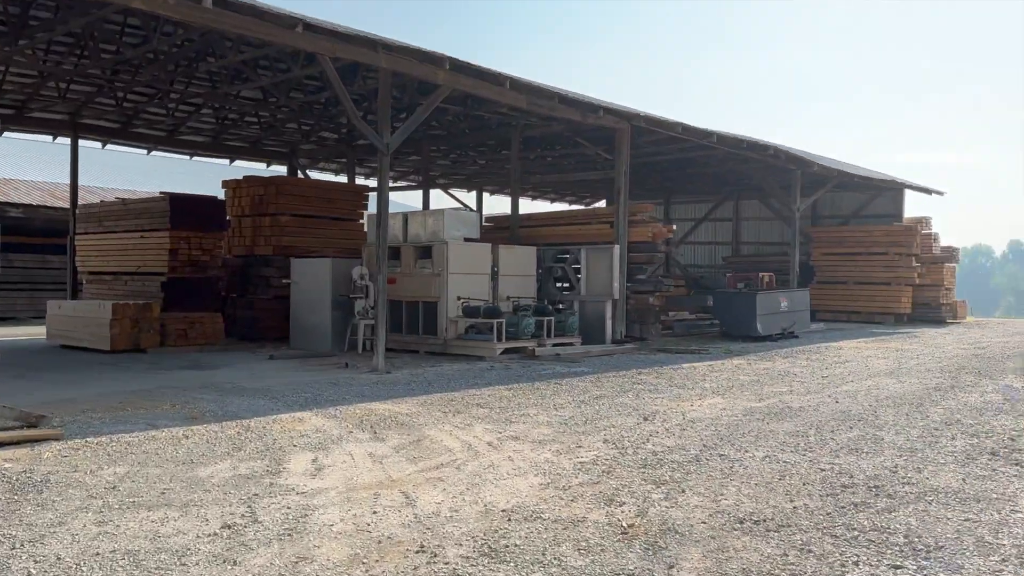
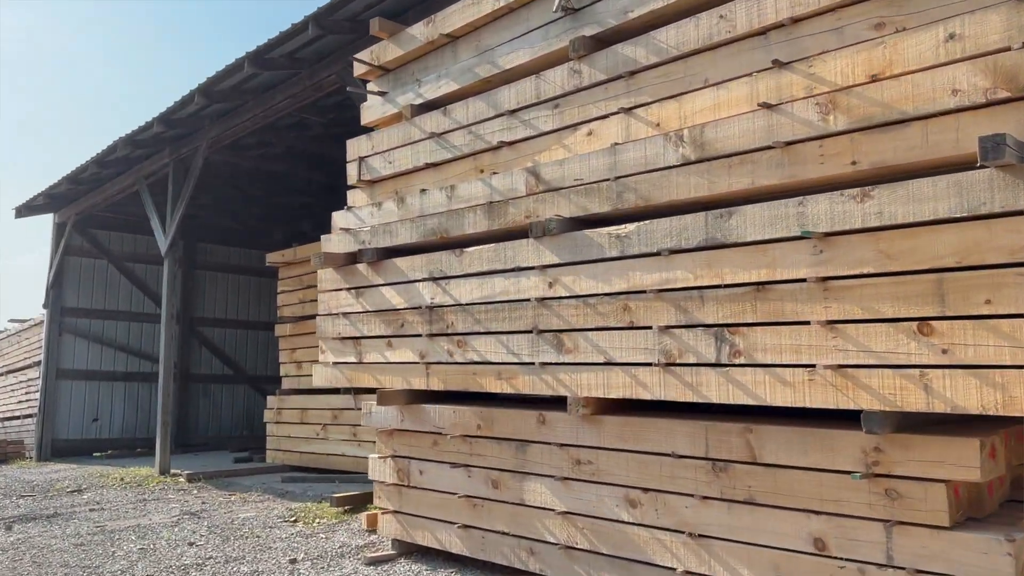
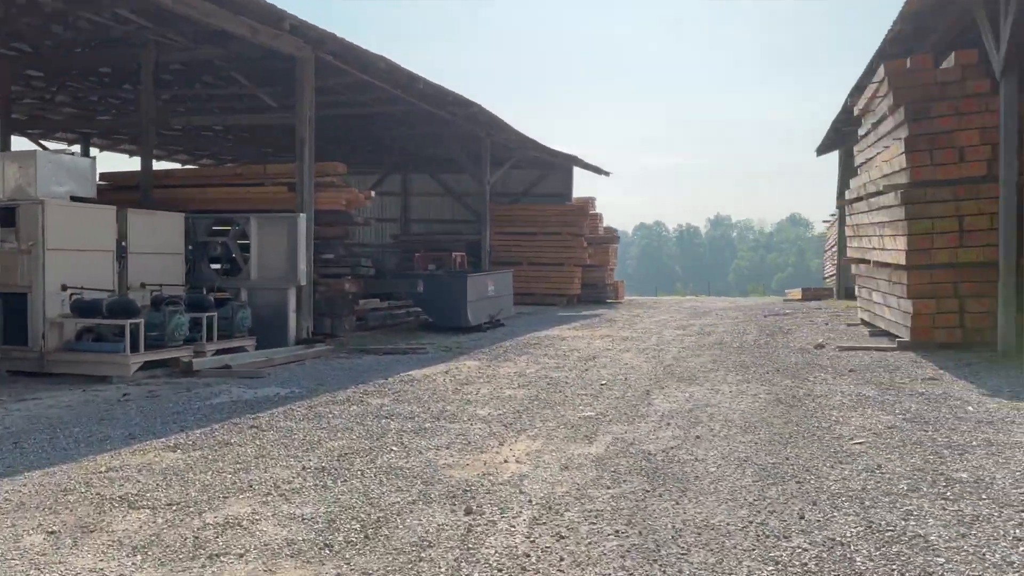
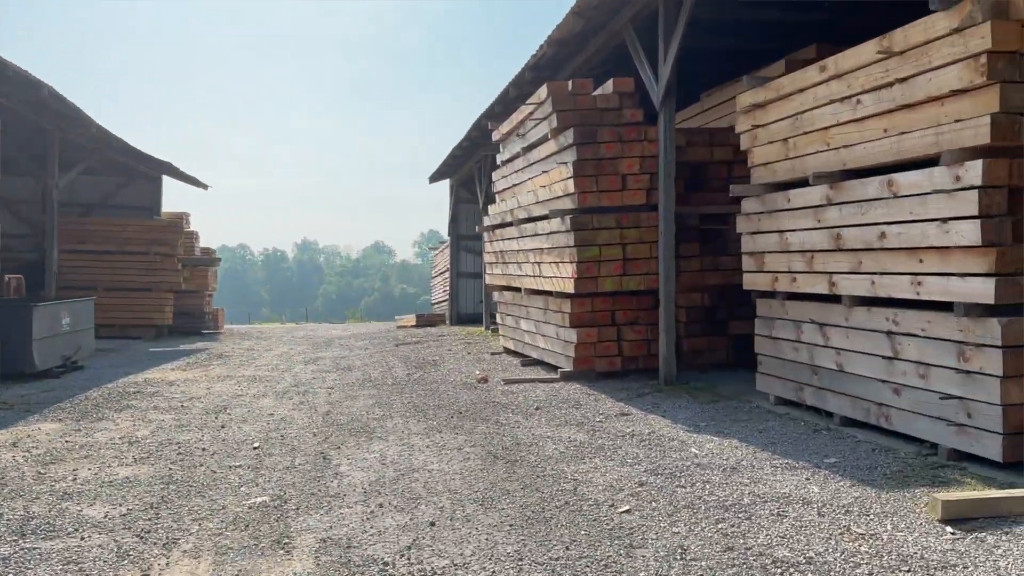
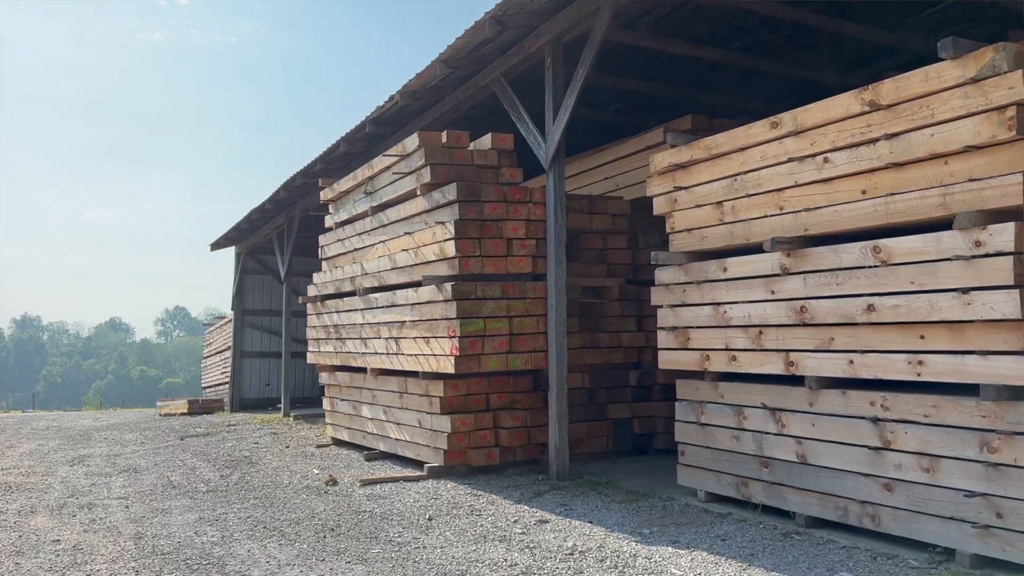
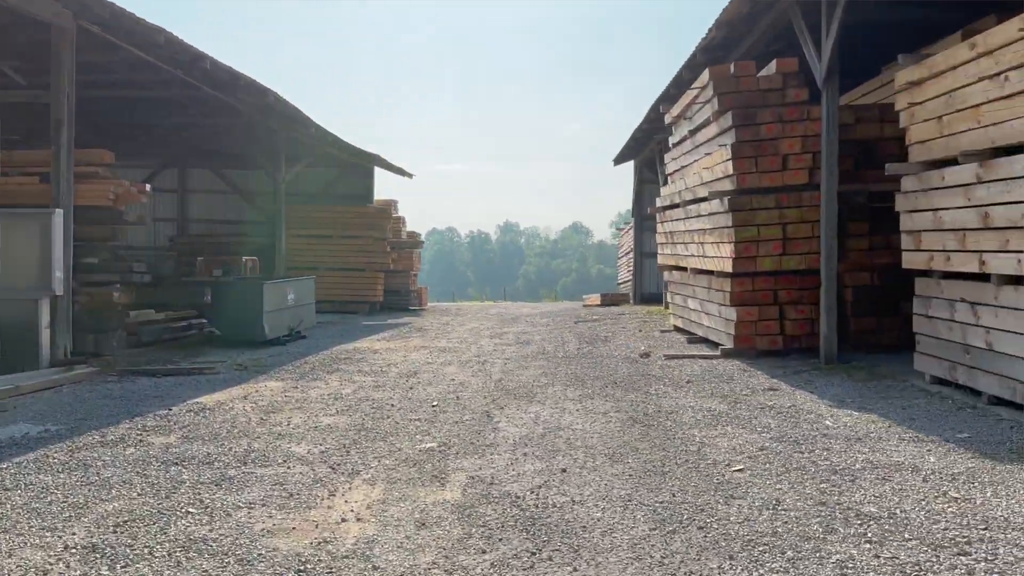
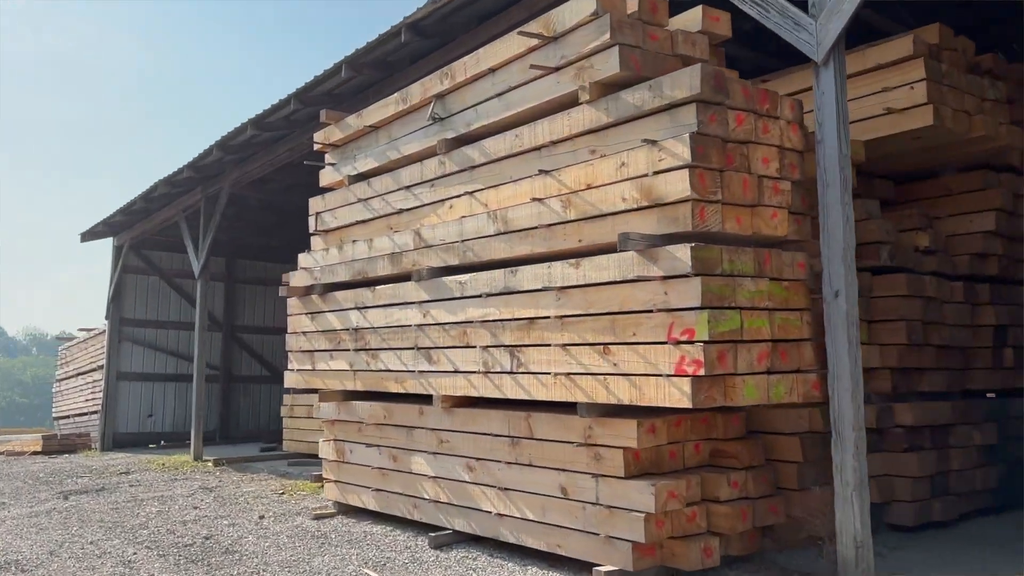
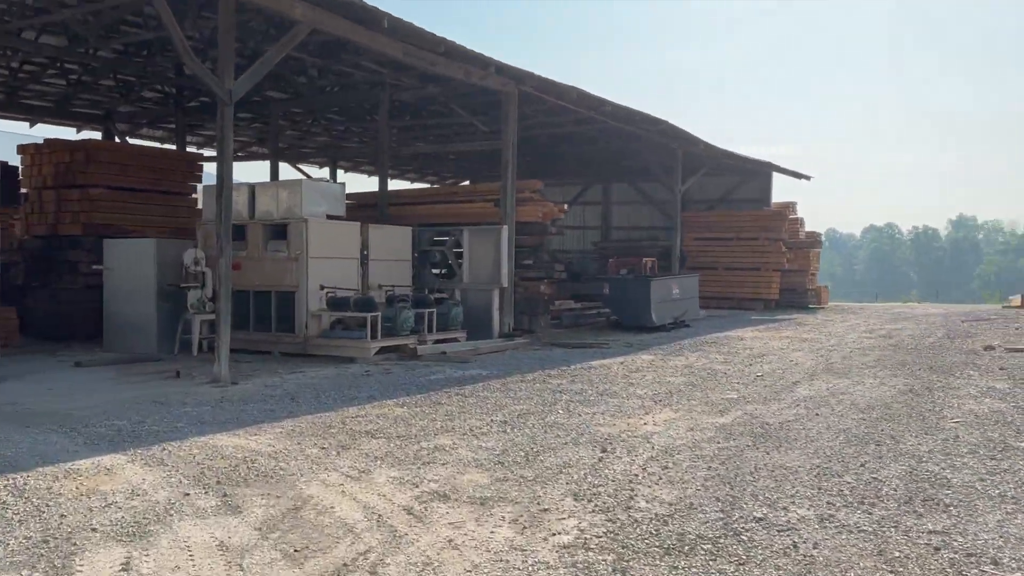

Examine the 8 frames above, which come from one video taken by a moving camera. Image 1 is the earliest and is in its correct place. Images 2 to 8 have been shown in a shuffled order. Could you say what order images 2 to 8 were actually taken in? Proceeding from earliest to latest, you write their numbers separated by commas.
8, 3, 6, 4, 5, 7, 2
